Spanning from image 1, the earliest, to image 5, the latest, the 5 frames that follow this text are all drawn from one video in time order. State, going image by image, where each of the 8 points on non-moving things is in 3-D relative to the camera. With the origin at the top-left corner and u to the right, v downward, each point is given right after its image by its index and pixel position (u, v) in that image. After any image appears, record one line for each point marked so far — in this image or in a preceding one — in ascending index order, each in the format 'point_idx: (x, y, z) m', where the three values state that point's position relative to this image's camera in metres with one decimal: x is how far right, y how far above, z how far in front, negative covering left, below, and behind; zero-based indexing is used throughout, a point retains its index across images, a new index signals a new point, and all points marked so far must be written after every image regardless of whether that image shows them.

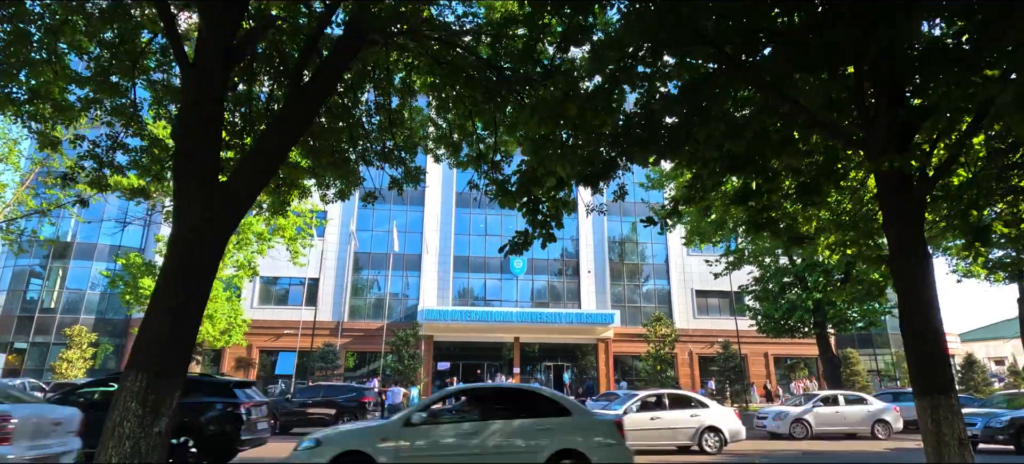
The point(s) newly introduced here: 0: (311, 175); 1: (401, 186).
0: (-3.4, +0.9, +9.4) m
1: (-2.0, +0.9, +10.3) m
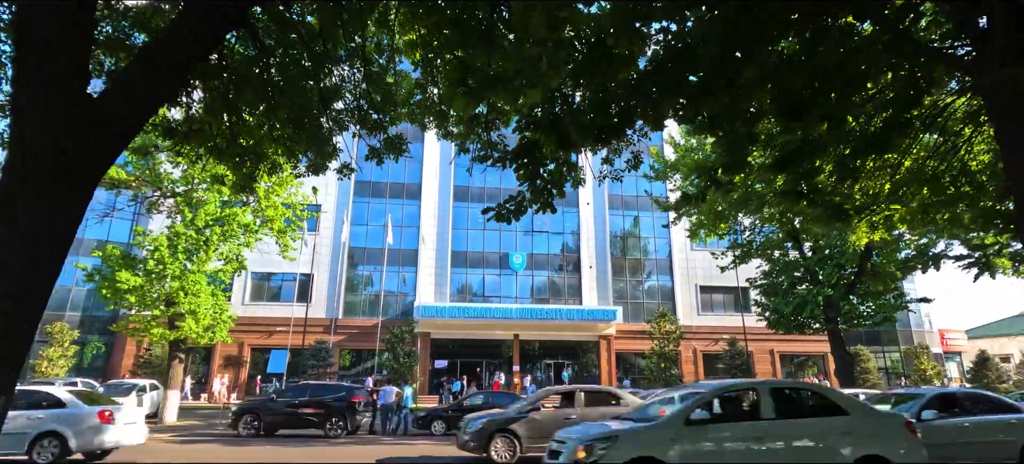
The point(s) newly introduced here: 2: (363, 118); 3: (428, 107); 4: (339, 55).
0: (-3.4, +1.3, +8.2) m
1: (-2.1, +1.2, +9.1) m
2: (-2.2, +1.7, +8.5) m
3: (-1.3, +1.9, +8.8) m
4: (-2.3, +2.4, +7.8) m
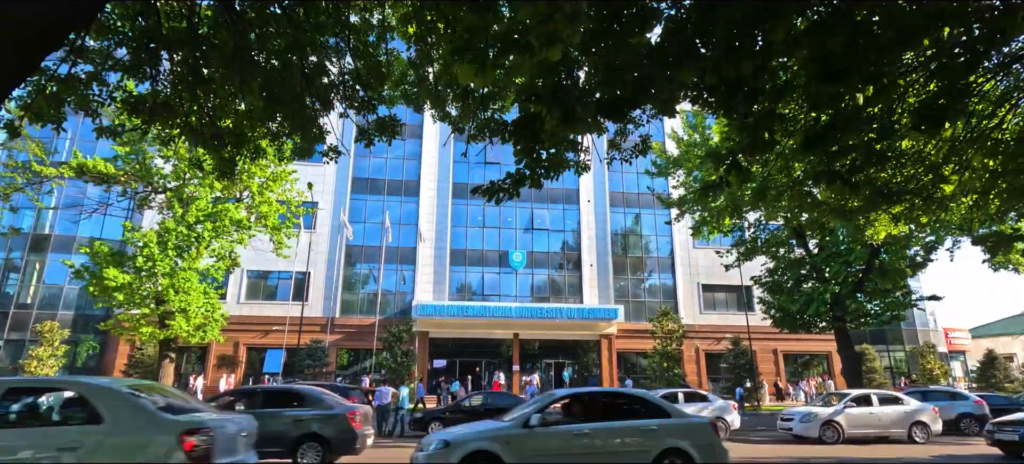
0: (-3.4, +1.4, +7.6) m
1: (-2.1, +1.4, +8.5) m
2: (-2.2, +1.8, +7.9) m
3: (-1.3, +2.1, +8.2) m
4: (-2.3, +2.6, +7.2) m
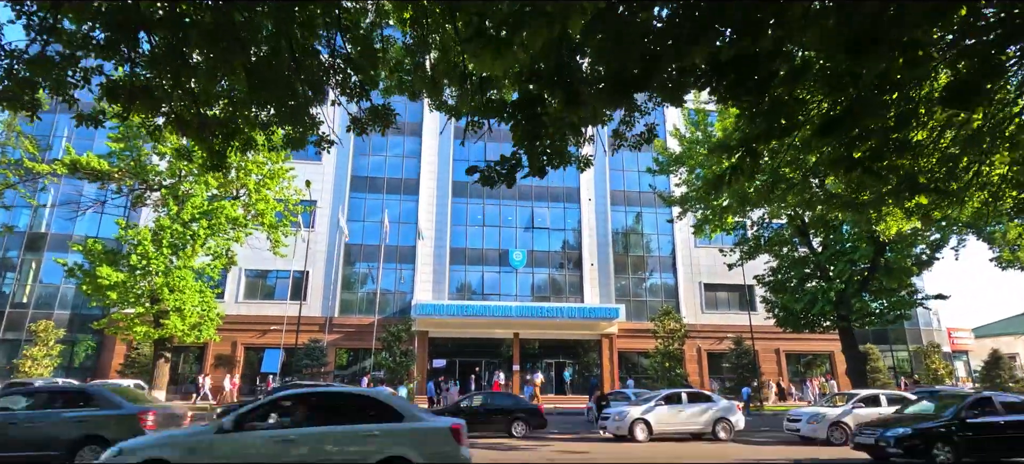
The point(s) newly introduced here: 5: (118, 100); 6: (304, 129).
0: (-3.4, +1.5, +7.2) m
1: (-2.1, +1.4, +8.1) m
2: (-2.2, +1.9, +7.6) m
3: (-1.3, +2.2, +7.9) m
4: (-2.3, +2.7, +6.8) m
5: (-4.5, +1.5, +6.5) m
6: (-2.8, +1.3, +7.7) m
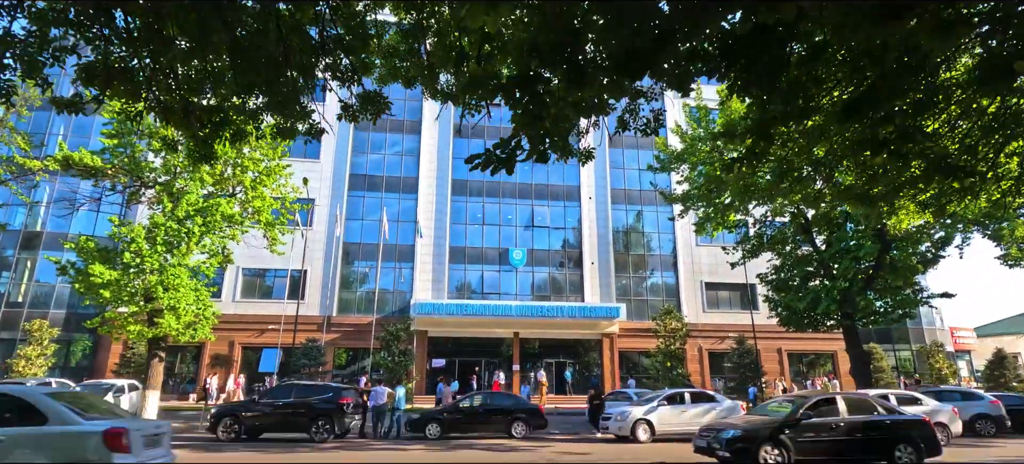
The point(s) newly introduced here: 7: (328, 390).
0: (-3.4, +1.6, +6.9) m
1: (-2.1, +1.5, +7.8) m
2: (-2.2, +2.0, +7.2) m
3: (-1.3, +2.3, +7.5) m
4: (-2.3, +2.7, +6.5) m
5: (-4.5, +1.6, +6.2) m
6: (-2.8, +1.4, +7.4) m
7: (-5.4, -4.6, +16.8) m
